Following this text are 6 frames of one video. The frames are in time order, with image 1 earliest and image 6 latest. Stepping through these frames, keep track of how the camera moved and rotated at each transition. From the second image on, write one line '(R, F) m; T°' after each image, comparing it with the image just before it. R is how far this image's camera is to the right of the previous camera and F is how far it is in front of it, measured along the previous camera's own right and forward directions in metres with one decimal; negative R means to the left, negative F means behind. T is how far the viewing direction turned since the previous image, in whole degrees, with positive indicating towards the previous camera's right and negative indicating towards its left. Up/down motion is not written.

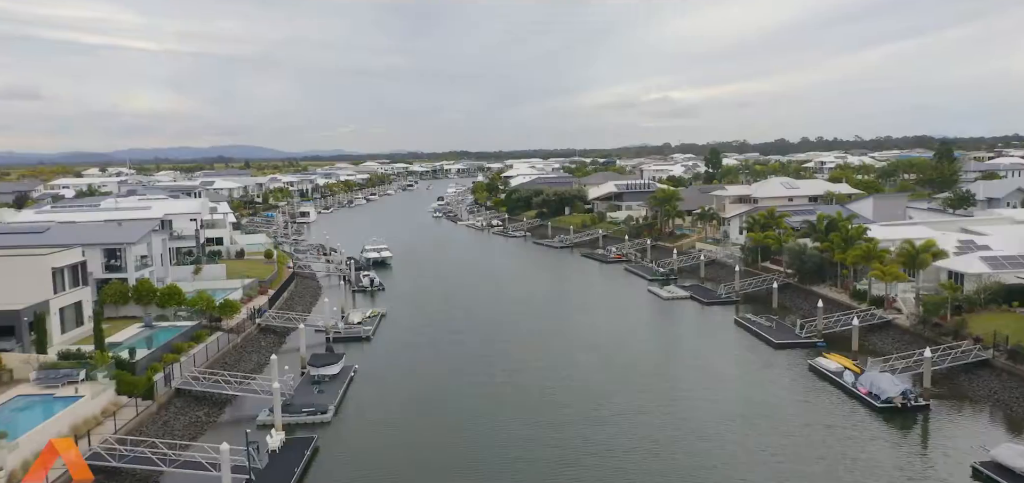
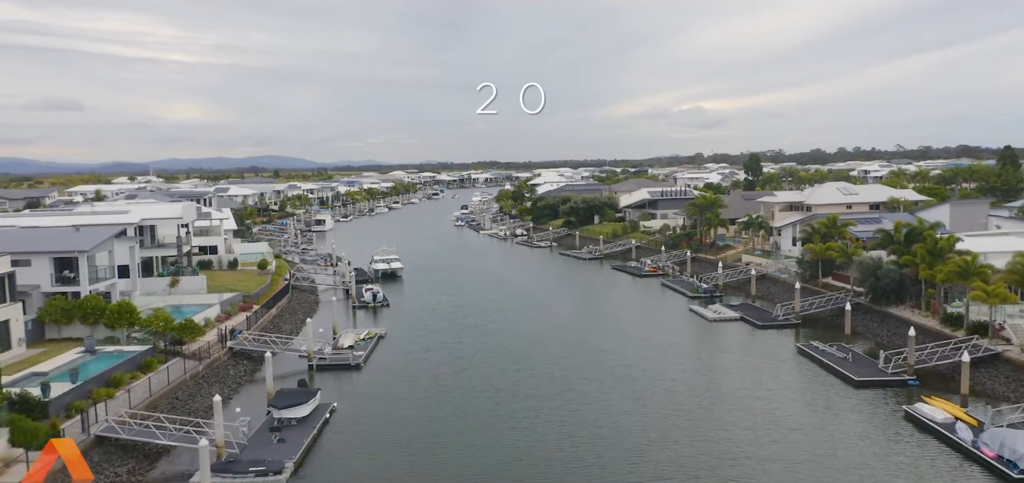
(+0.6, +5.9) m; -3°
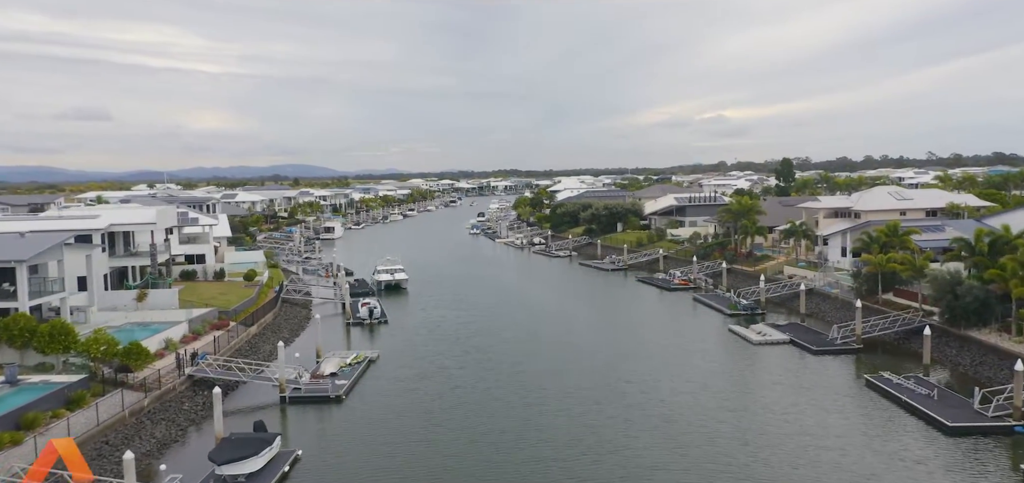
(+0.4, +4.9) m; -2°
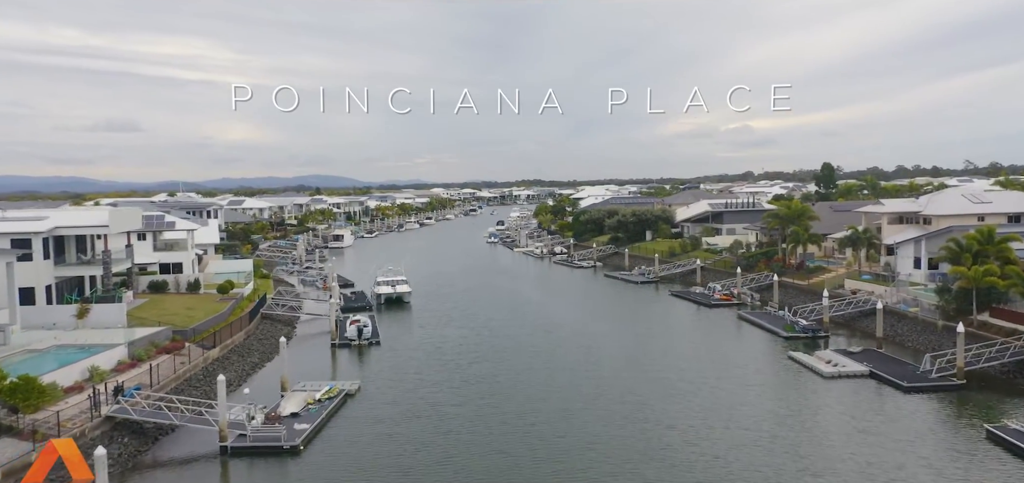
(+0.5, +5.9) m; -2°
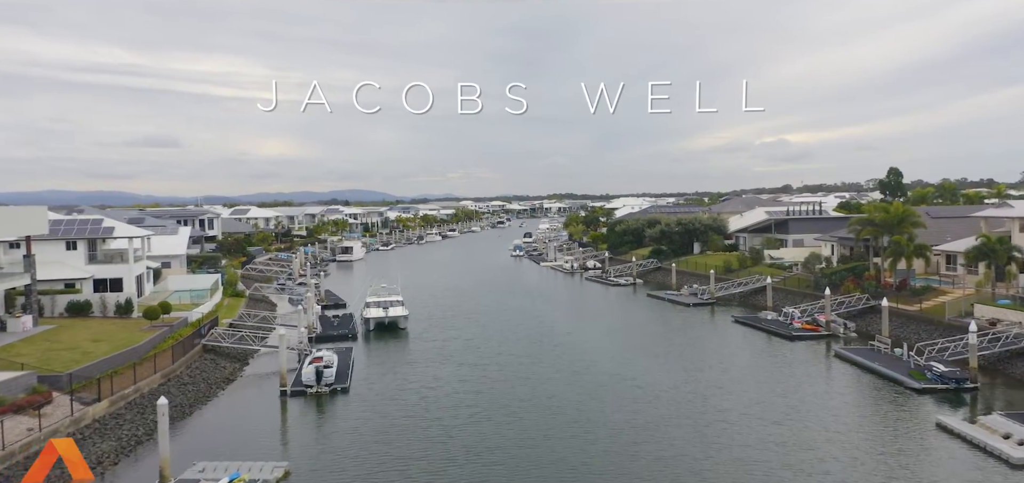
(+0.6, +9.0) m; -3°
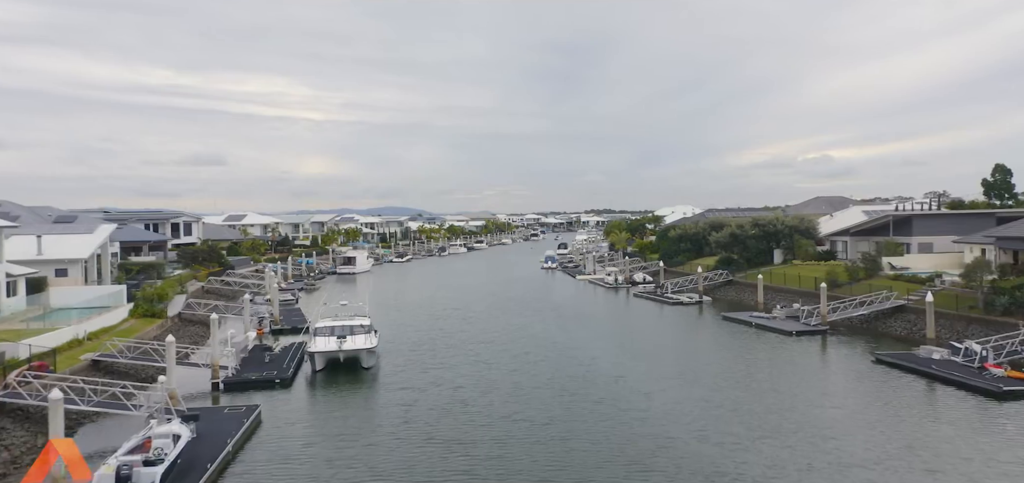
(+0.7, +12.1) m; -3°
